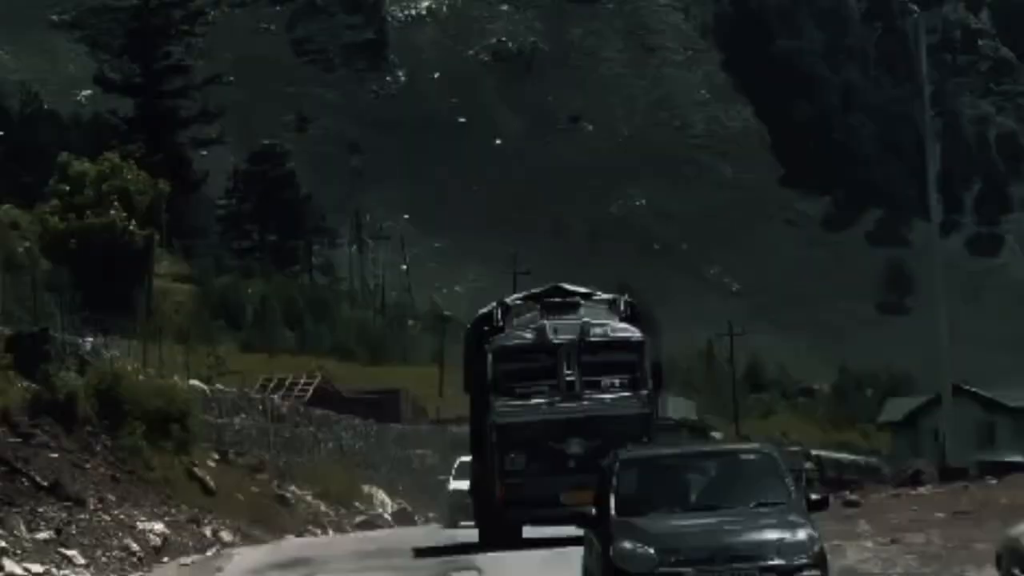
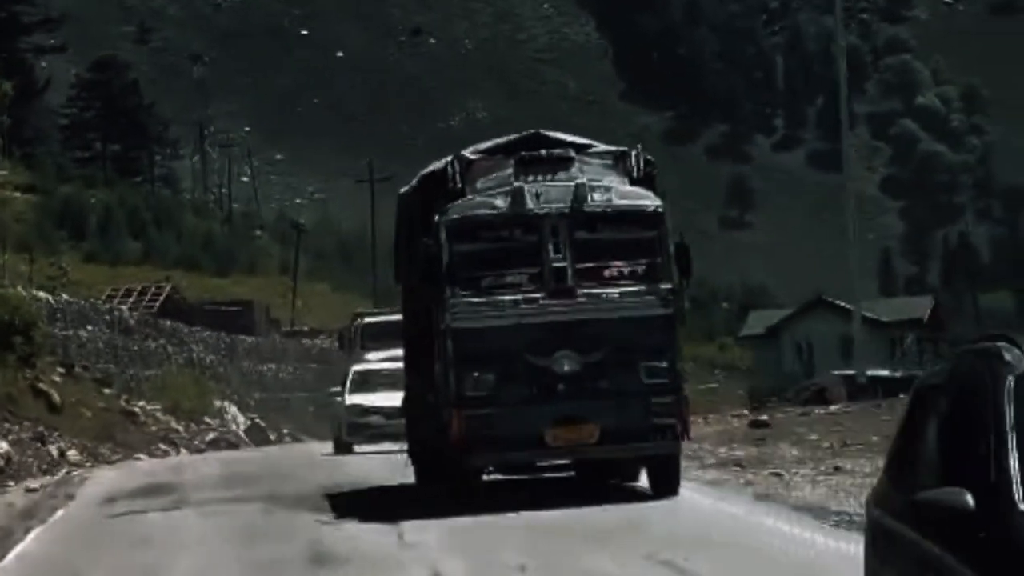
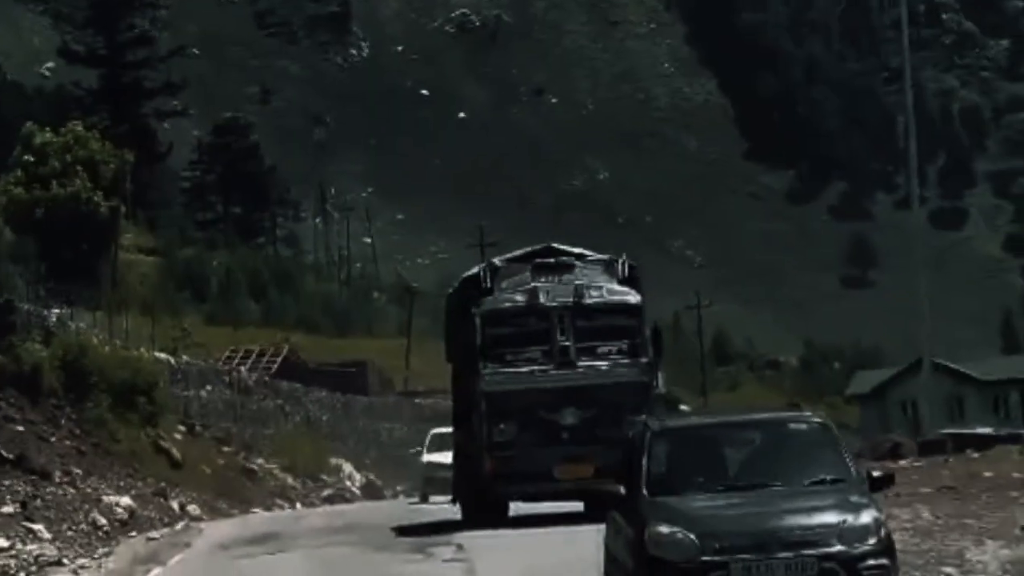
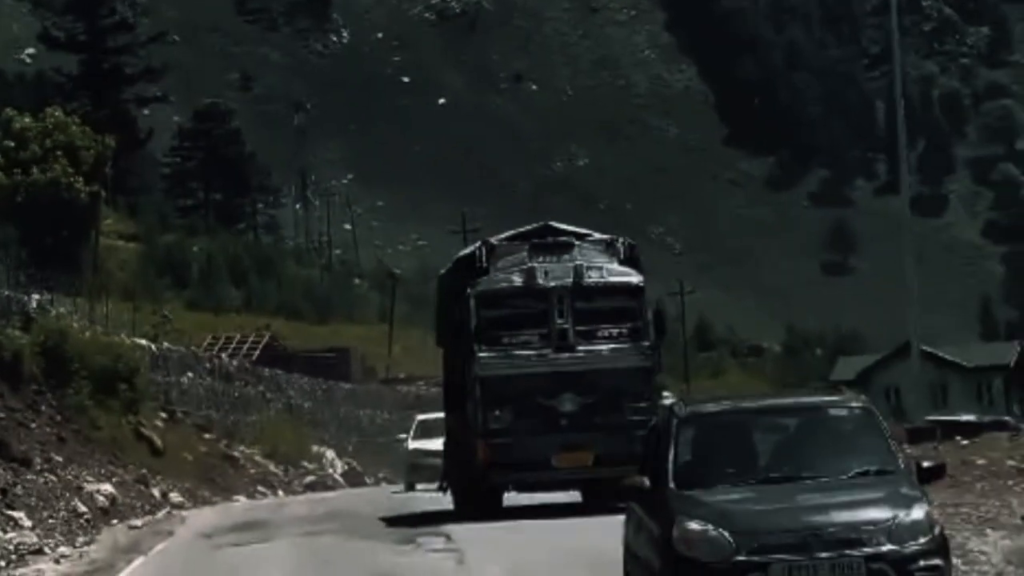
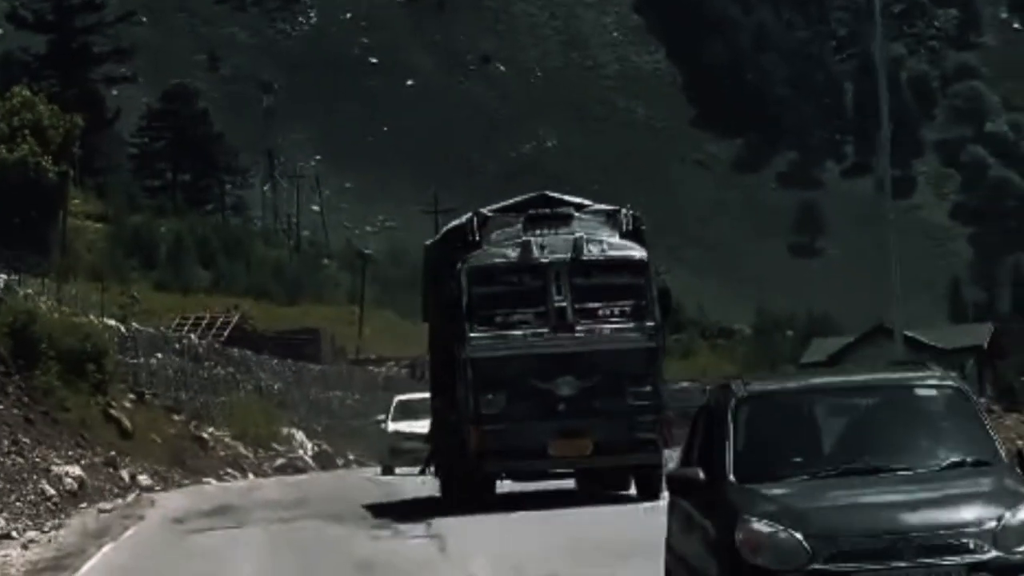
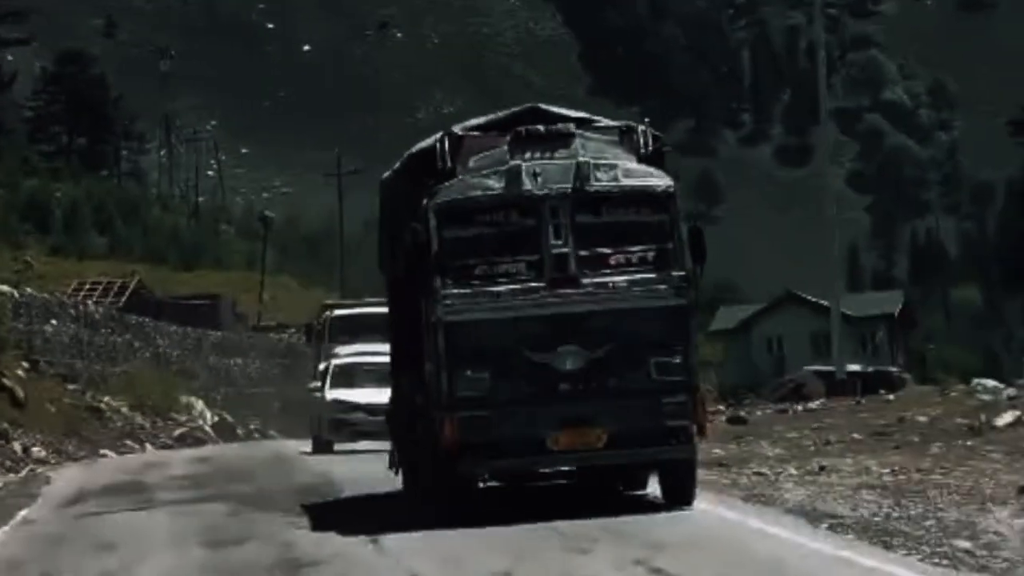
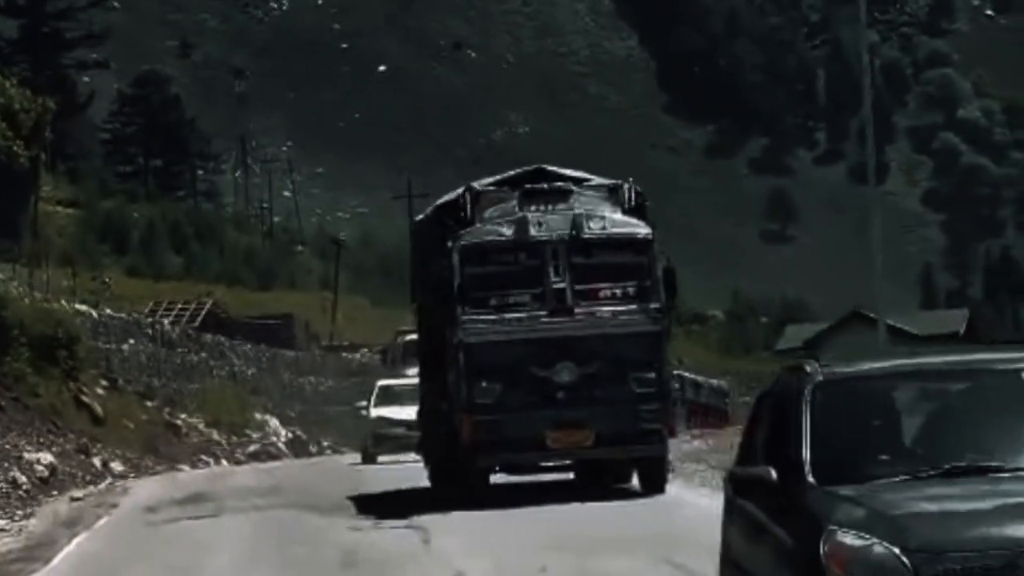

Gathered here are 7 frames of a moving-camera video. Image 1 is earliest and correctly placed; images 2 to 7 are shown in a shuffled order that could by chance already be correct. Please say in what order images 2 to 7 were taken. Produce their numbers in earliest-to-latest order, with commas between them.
3, 4, 5, 7, 2, 6
